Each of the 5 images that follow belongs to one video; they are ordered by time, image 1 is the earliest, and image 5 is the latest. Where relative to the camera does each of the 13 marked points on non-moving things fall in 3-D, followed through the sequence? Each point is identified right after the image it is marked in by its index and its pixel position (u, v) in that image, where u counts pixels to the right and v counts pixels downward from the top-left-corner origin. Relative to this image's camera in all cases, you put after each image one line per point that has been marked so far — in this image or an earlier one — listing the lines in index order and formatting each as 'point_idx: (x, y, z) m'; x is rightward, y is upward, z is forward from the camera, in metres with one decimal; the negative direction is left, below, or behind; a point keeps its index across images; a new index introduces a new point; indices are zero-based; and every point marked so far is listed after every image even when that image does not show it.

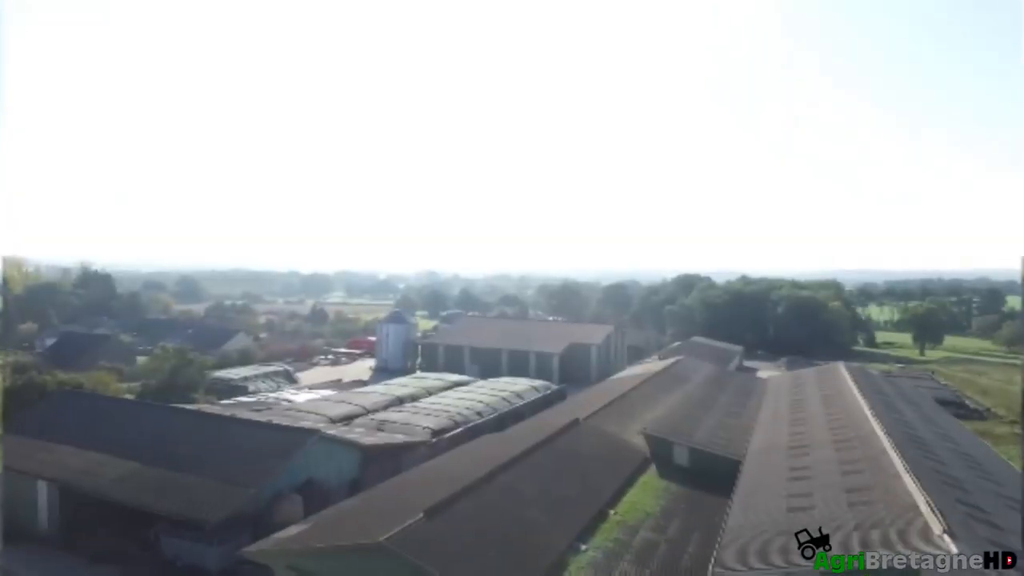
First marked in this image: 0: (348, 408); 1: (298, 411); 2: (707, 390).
0: (-2.3, -1.7, +8.8) m
1: (-2.8, -1.7, +8.5) m
2: (+3.1, -1.7, +10.2) m
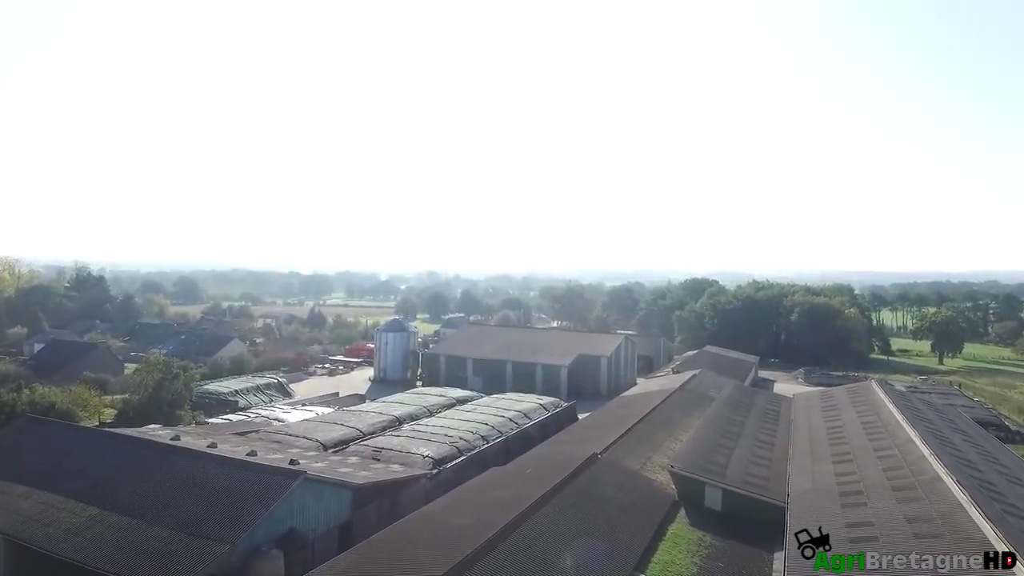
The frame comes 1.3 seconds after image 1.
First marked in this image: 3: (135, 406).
0: (-2.2, -1.8, +8.2) m
1: (-2.7, -1.9, +7.9) m
2: (+3.2, -1.8, +9.5) m
3: (-5.9, -1.9, +10.2) m
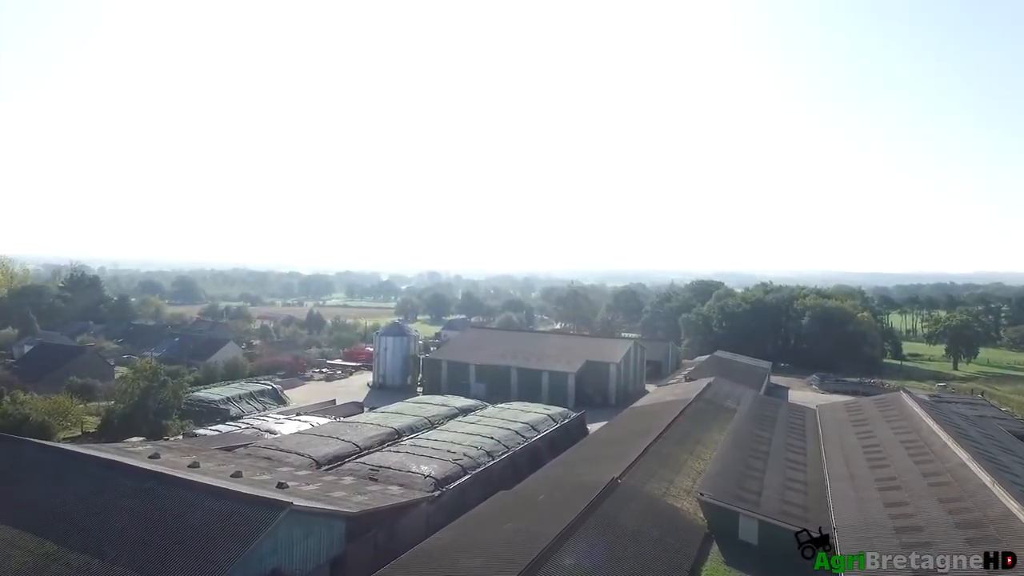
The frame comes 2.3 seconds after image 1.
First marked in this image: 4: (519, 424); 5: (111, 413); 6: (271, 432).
0: (-2.1, -1.9, +7.7) m
1: (-2.6, -1.9, +7.3) m
2: (+3.3, -1.9, +9.0) m
3: (-5.8, -1.9, +9.7) m
4: (+0.1, -1.9, +9.1) m
5: (-6.0, -1.9, +9.7) m
6: (-3.1, -1.9, +8.5) m
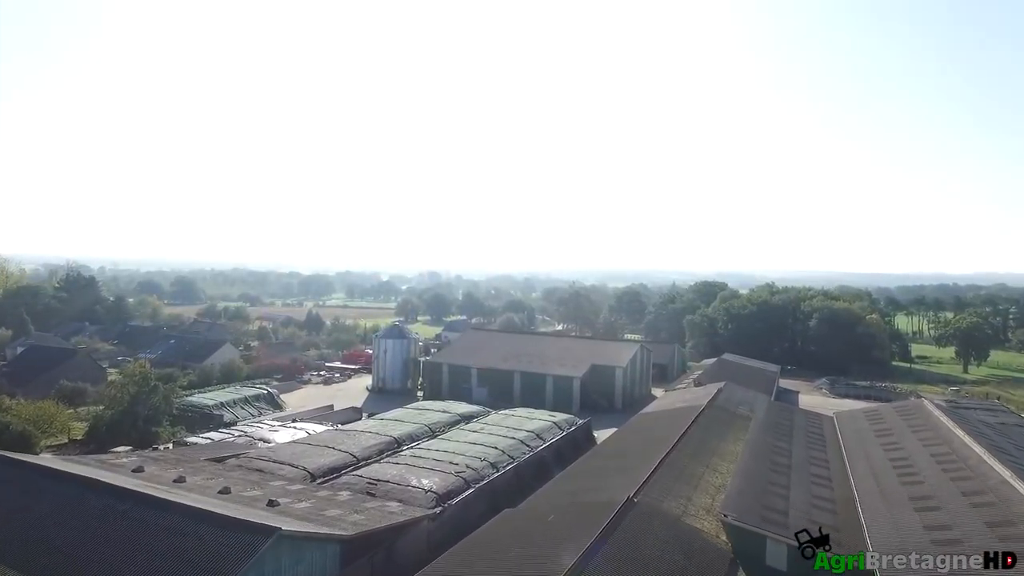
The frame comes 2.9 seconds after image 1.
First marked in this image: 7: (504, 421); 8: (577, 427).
0: (-2.0, -1.9, +7.3) m
1: (-2.6, -1.9, +7.0) m
2: (+3.3, -1.9, +8.7) m
3: (-5.8, -1.9, +9.3) m
4: (+0.2, -1.9, +8.8) m
5: (-5.9, -1.9, +9.4) m
6: (-3.1, -1.9, +8.1) m
7: (-0.1, -1.9, +9.2) m
8: (+0.9, -2.0, +9.6) m
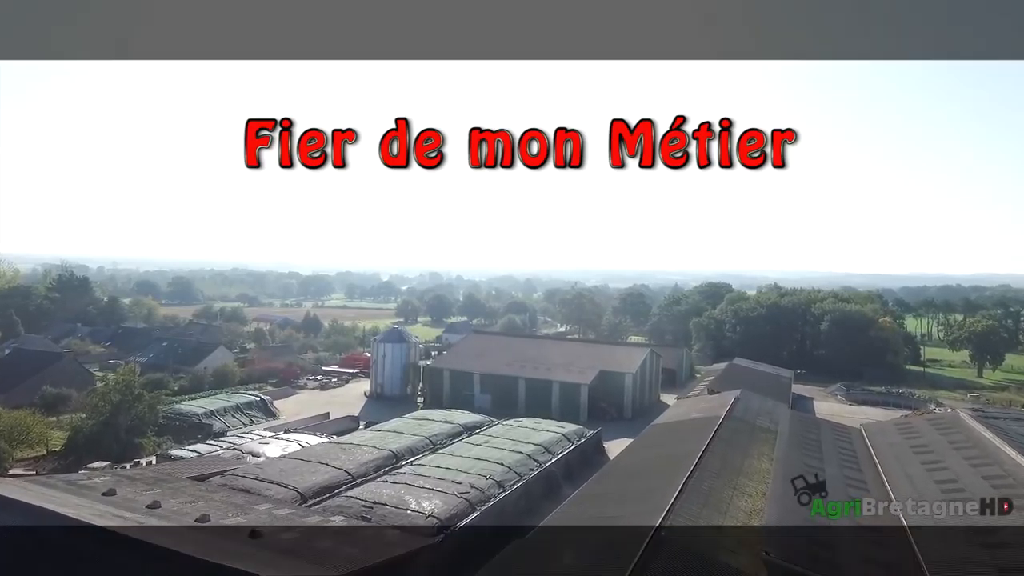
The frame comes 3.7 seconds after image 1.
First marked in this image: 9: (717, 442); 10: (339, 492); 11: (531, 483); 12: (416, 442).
0: (-2.0, -1.9, +6.8) m
1: (-2.5, -2.0, +6.5) m
2: (+3.4, -2.0, +8.2) m
3: (-5.7, -1.9, +8.8) m
4: (+0.2, -2.0, +8.2) m
5: (-5.8, -1.9, +8.9) m
6: (-3.0, -1.9, +7.6) m
7: (0.0, -1.9, +8.7) m
8: (+1.0, -2.1, +9.1) m
9: (+2.5, -1.9, +8.2) m
10: (-1.8, -2.0, +6.8) m
11: (+0.2, -2.2, +7.6) m
12: (-1.2, -1.9, +8.2) m
